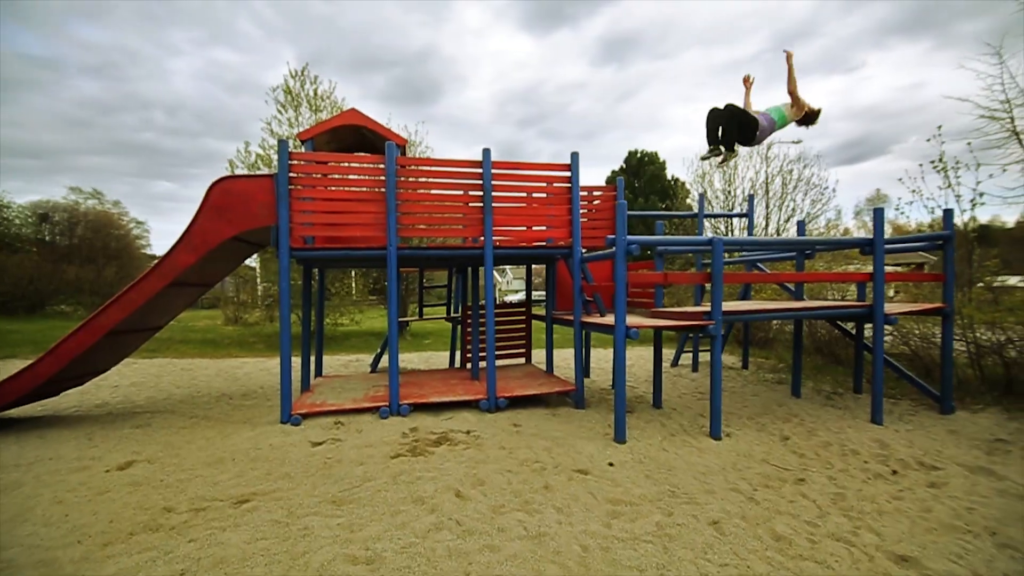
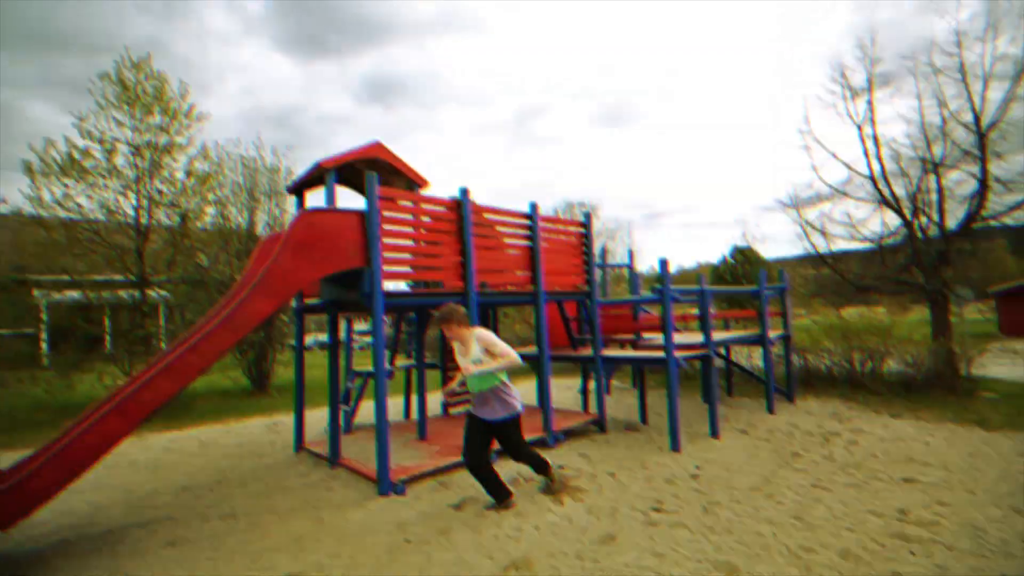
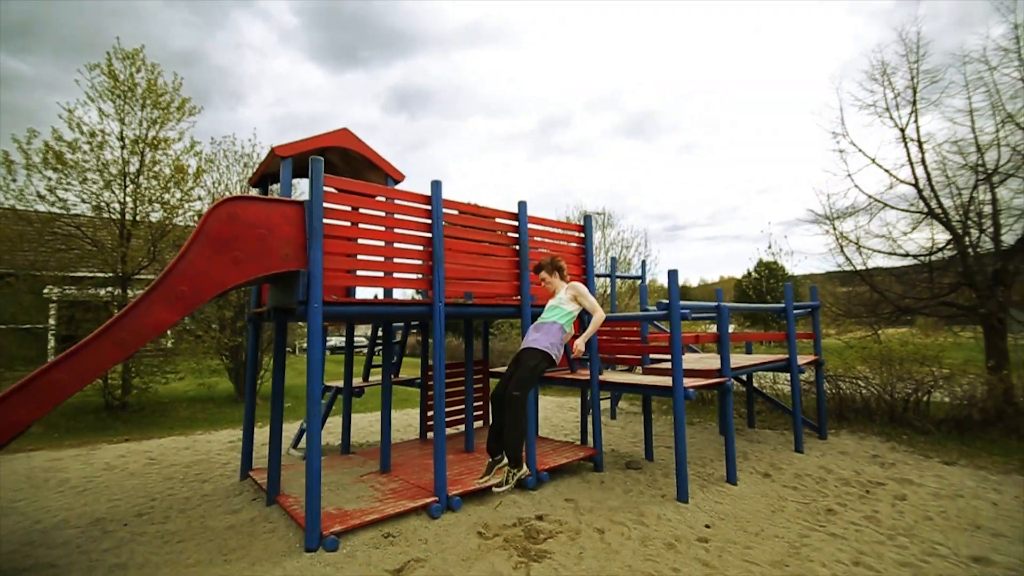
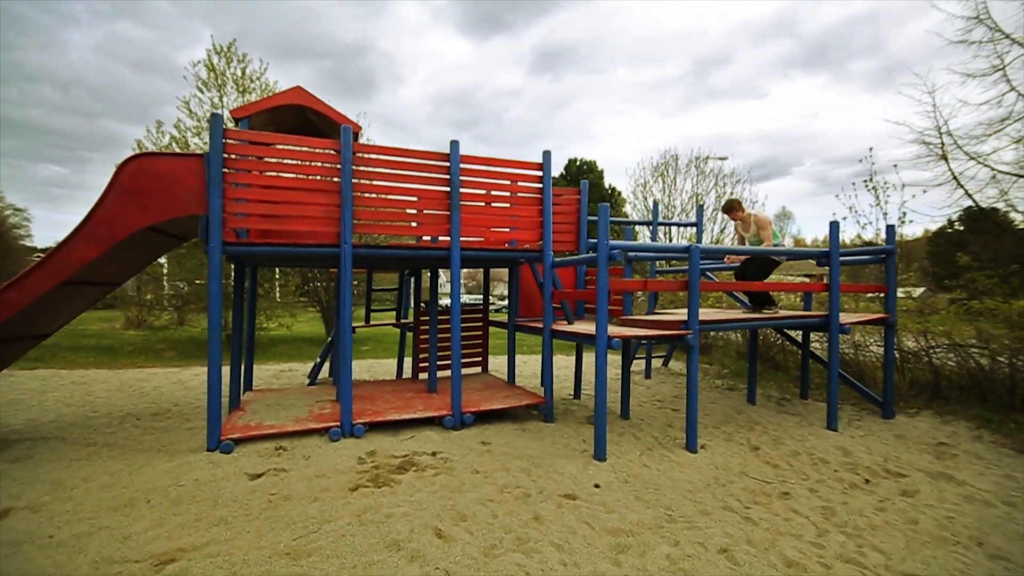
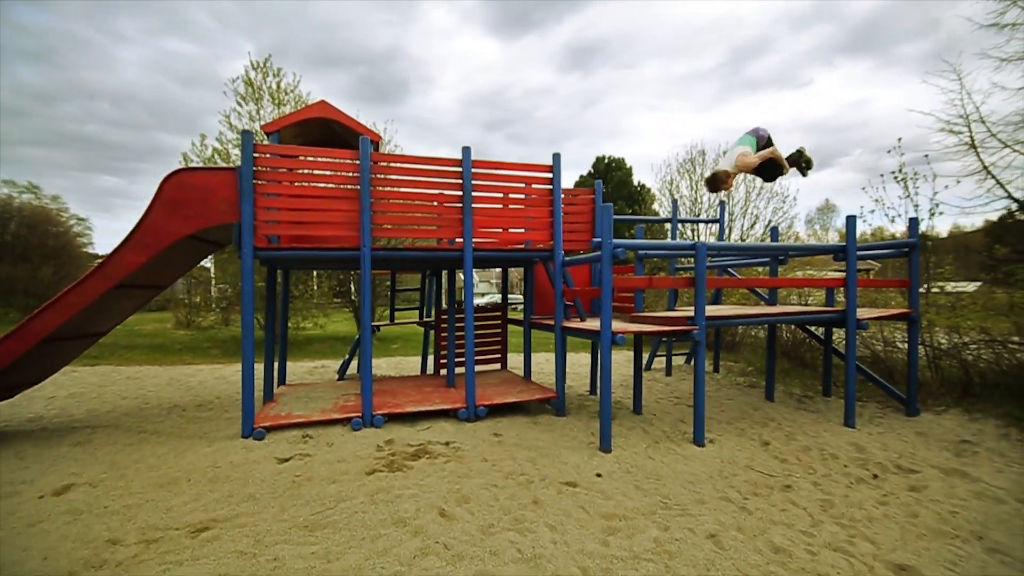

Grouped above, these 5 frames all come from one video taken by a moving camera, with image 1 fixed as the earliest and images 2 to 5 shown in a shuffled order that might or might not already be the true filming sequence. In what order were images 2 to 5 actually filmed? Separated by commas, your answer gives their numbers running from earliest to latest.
5, 4, 3, 2
